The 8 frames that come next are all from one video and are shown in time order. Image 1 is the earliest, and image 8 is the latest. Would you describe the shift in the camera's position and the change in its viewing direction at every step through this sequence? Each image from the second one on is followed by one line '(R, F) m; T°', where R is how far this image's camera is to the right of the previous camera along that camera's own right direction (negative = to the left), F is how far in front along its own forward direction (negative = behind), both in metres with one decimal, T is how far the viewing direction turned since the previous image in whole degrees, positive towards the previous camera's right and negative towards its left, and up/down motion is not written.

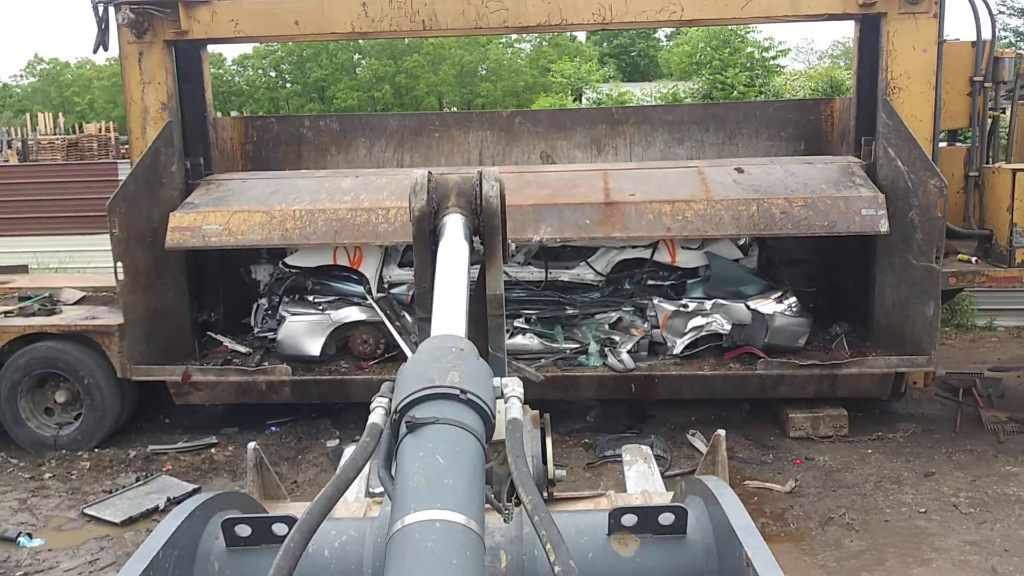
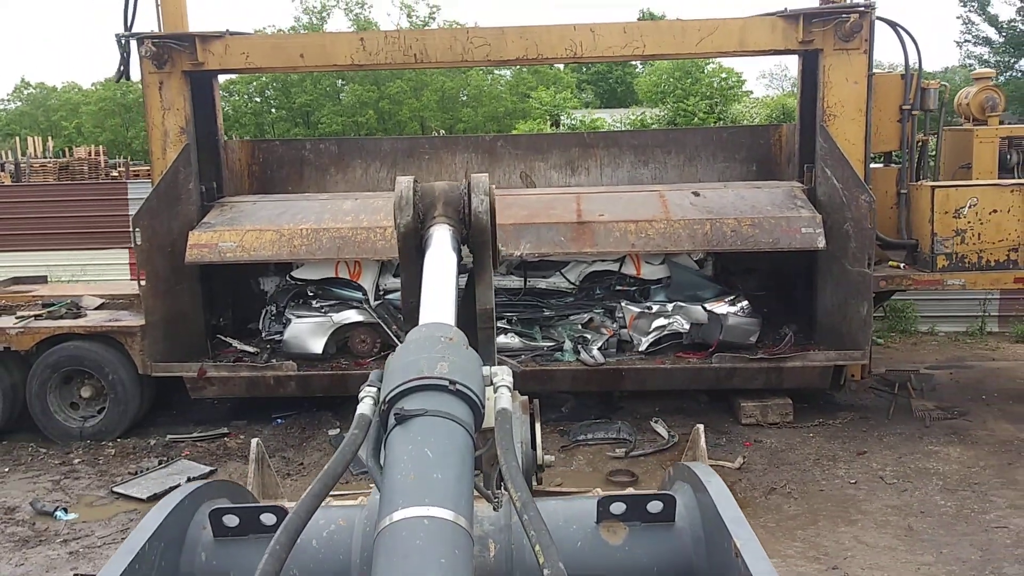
(0.0, -0.4) m; +1°
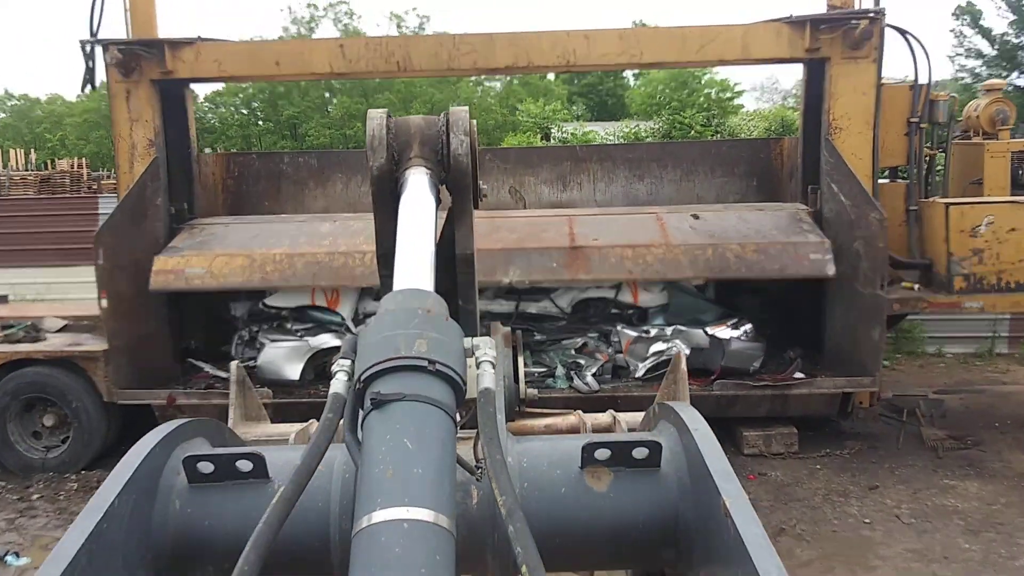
(0.0, +0.2) m; +1°
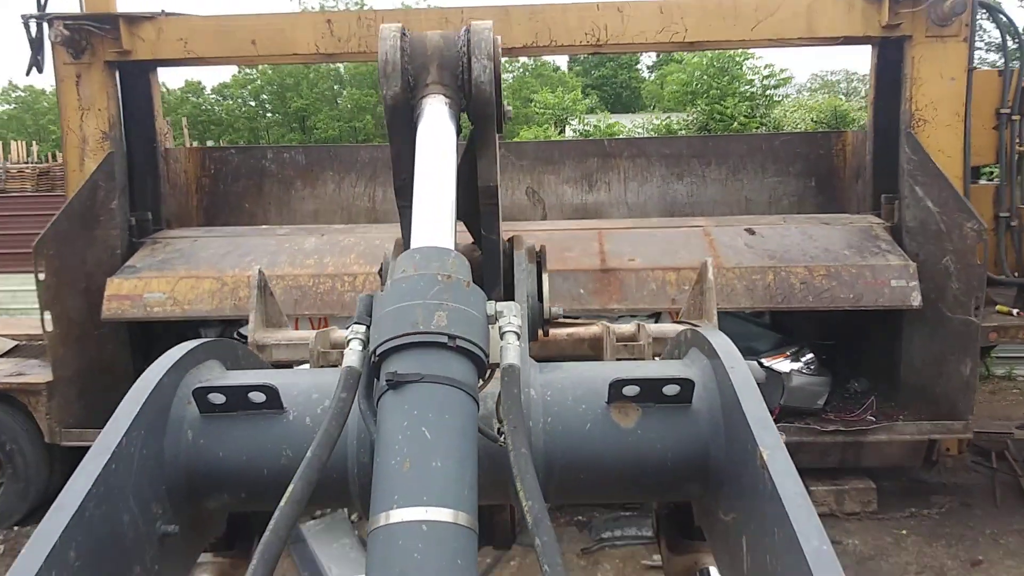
(0.0, +0.6) m; -1°
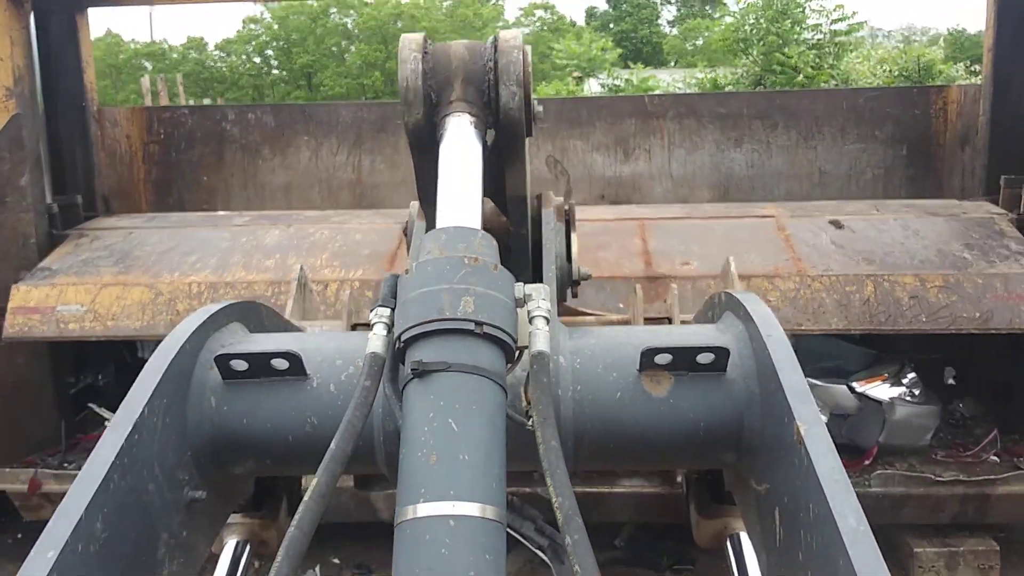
(0.0, +0.7) m; -1°
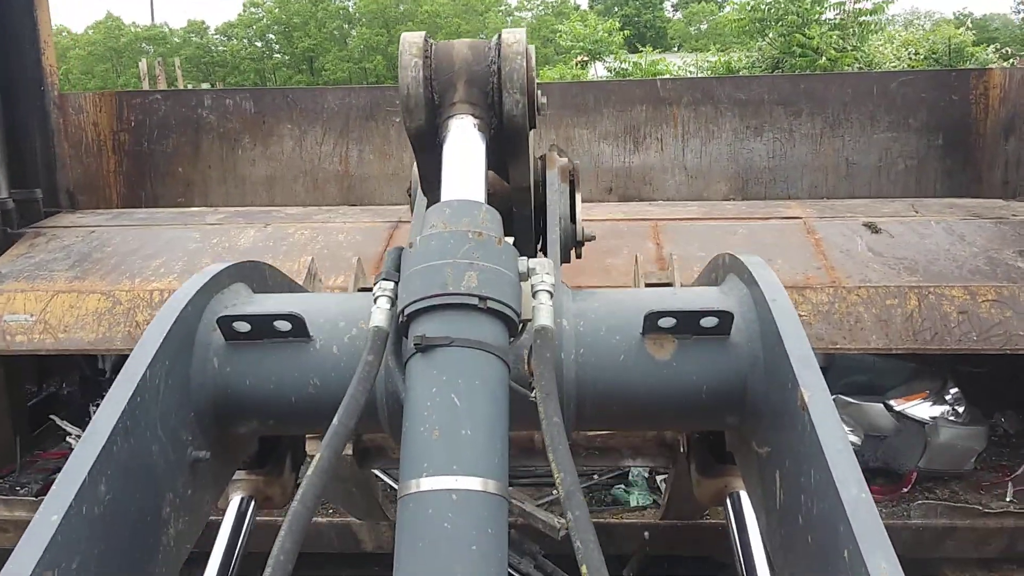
(0.0, +0.2) m; 0°
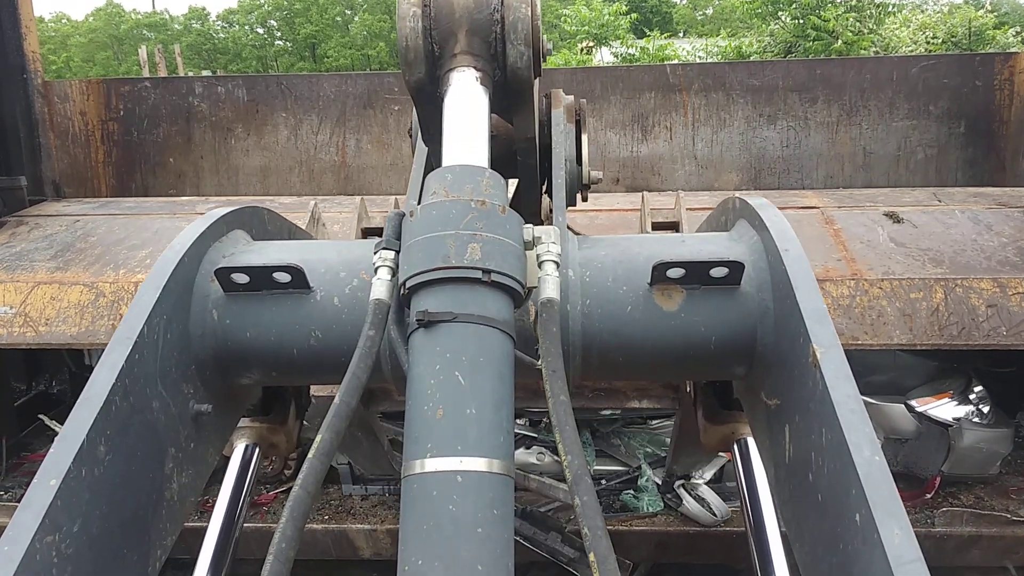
(0.0, +0.1) m; 0°
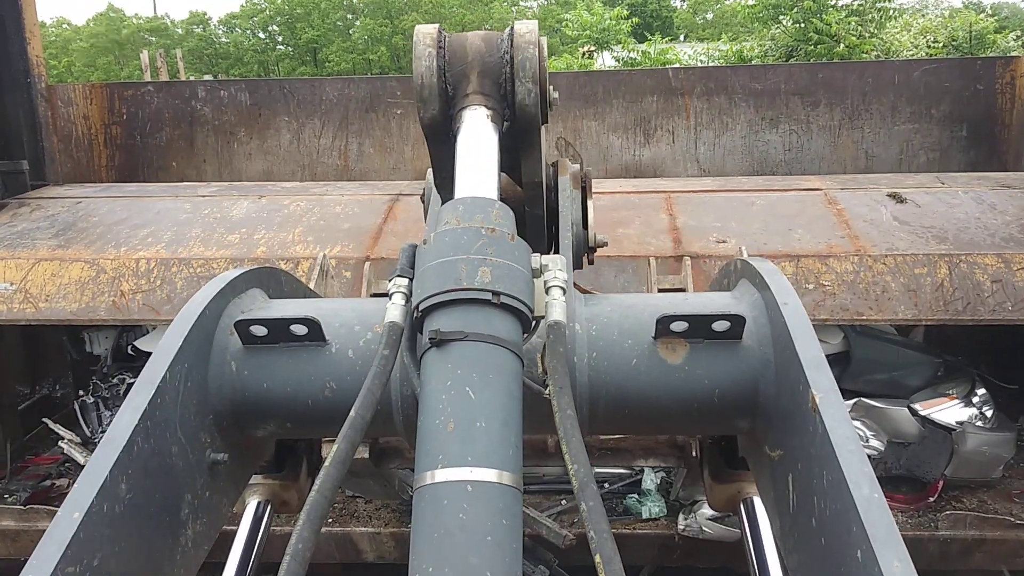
(0.0, 0.0) m; 0°
